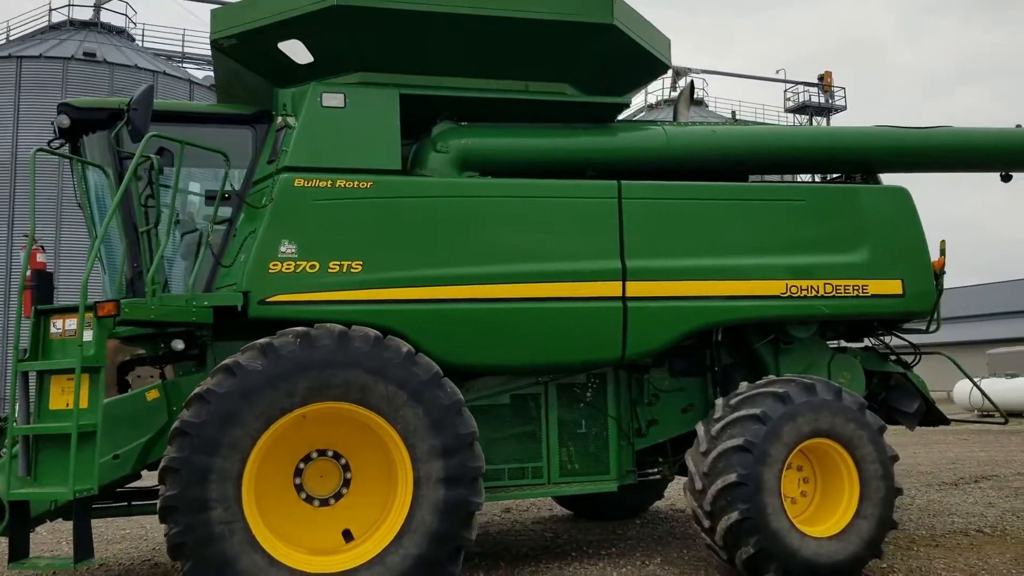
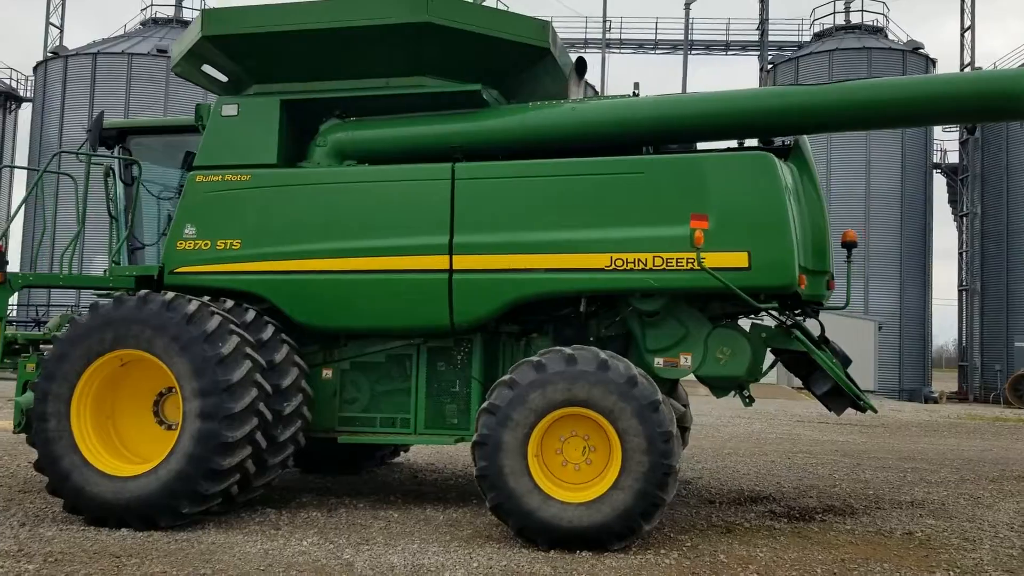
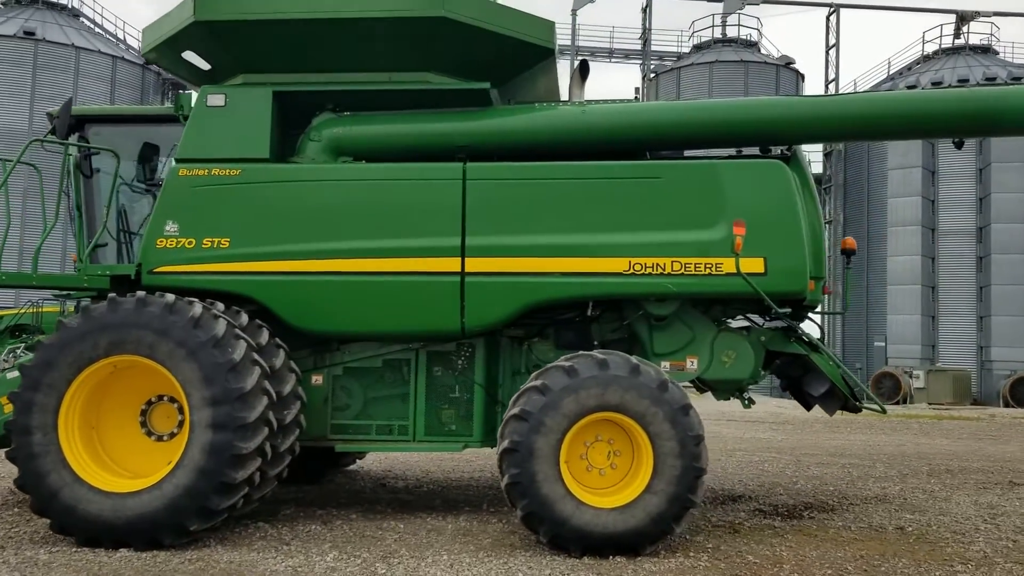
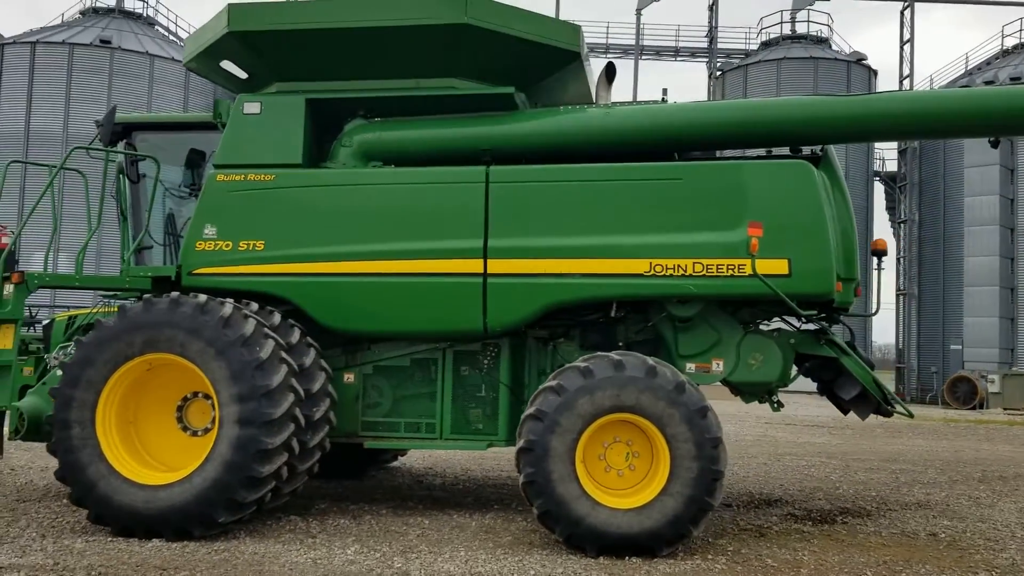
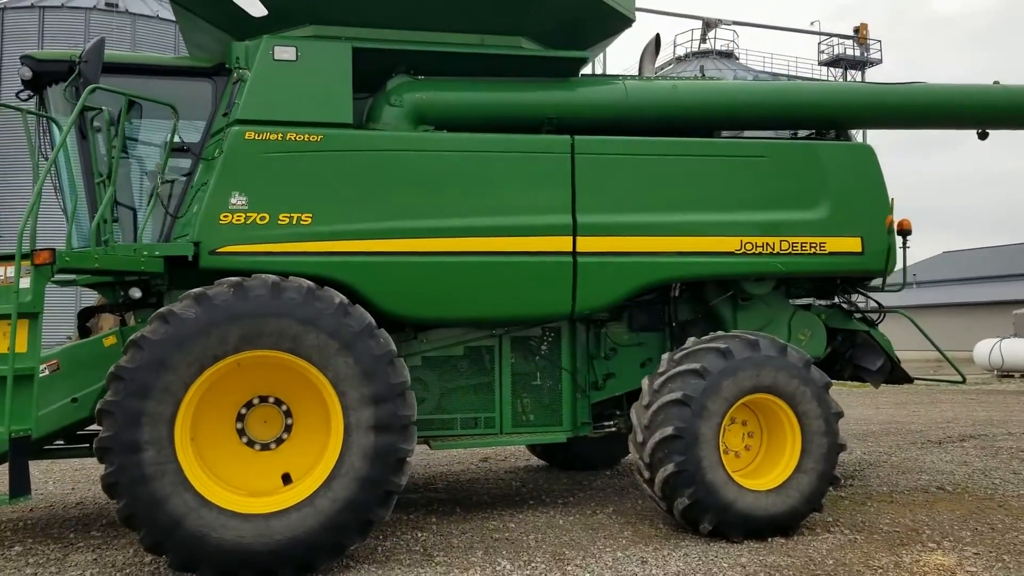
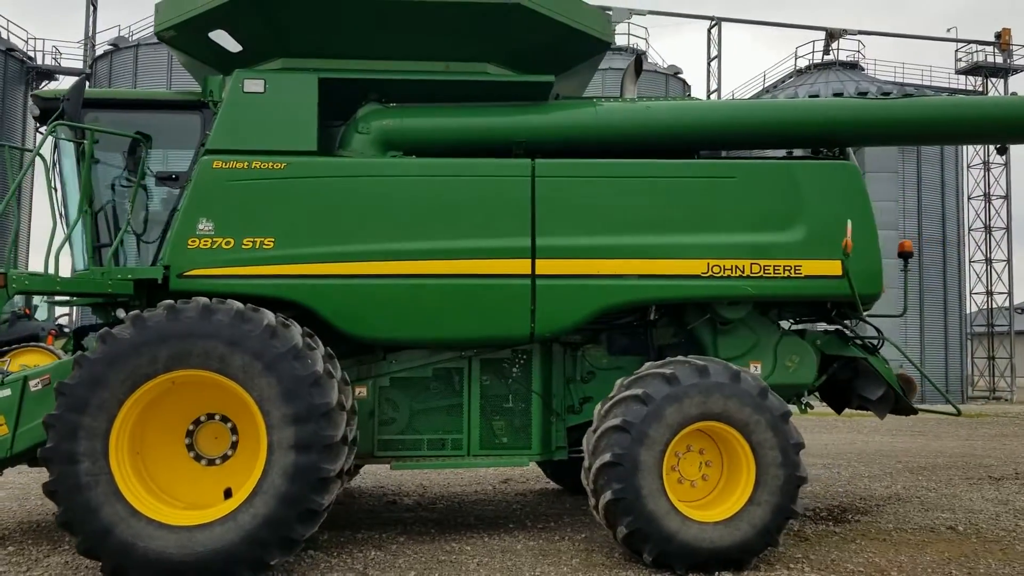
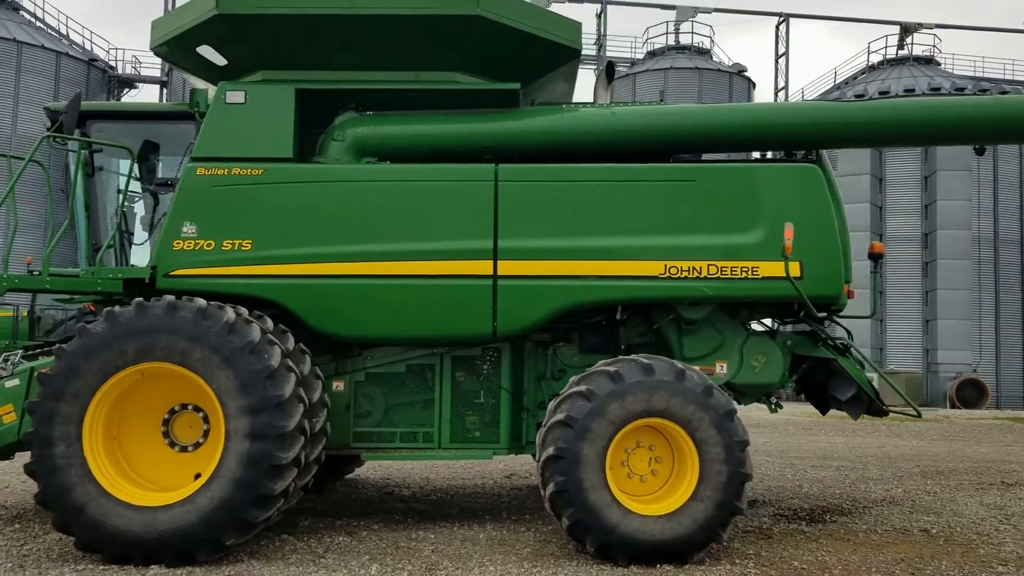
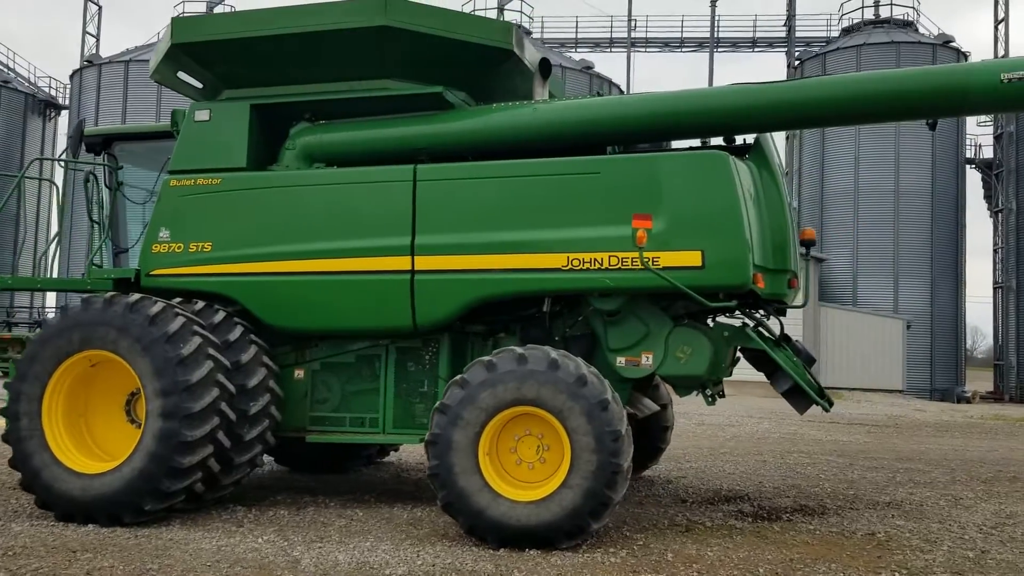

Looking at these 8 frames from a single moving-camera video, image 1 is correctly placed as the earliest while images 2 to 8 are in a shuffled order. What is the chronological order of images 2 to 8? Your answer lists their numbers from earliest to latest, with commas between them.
5, 6, 7, 3, 4, 2, 8
